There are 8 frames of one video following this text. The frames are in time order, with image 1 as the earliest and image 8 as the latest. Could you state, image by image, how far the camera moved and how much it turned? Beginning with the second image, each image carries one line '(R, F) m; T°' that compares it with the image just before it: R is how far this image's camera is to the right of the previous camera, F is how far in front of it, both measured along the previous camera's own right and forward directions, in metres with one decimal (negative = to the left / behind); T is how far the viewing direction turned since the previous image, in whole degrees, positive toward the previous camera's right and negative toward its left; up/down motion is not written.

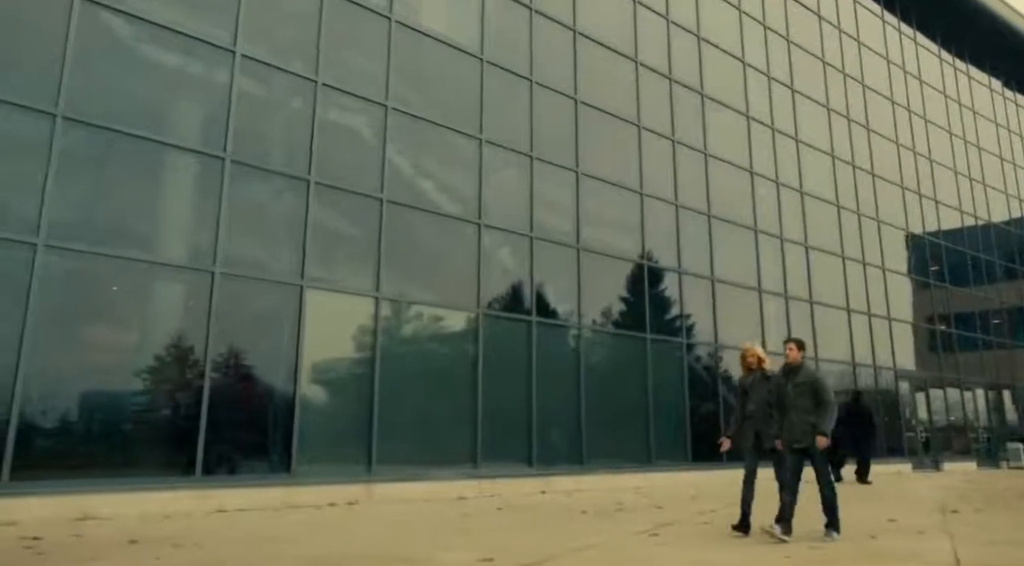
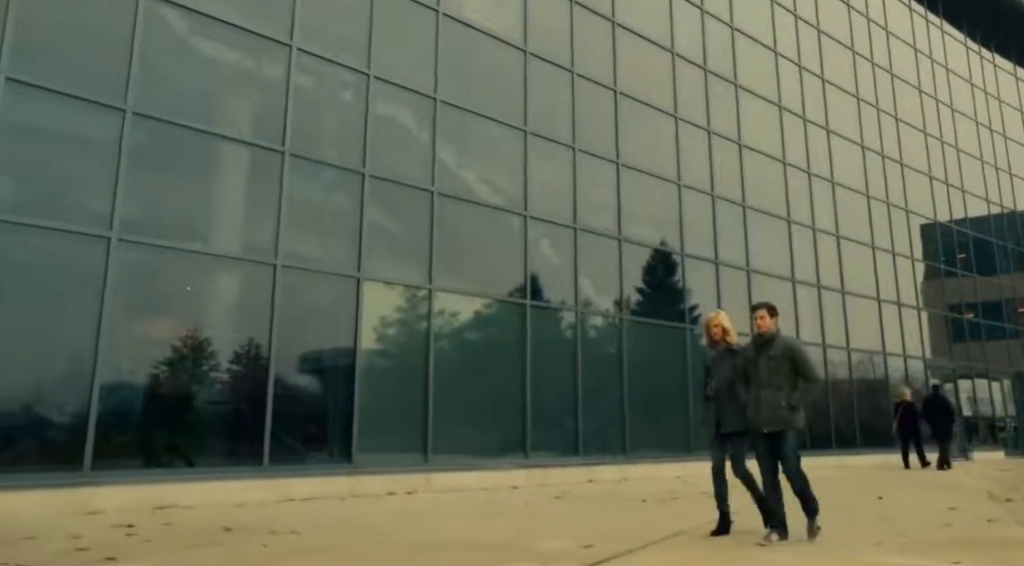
(-0.6, -0.1) m; 0°
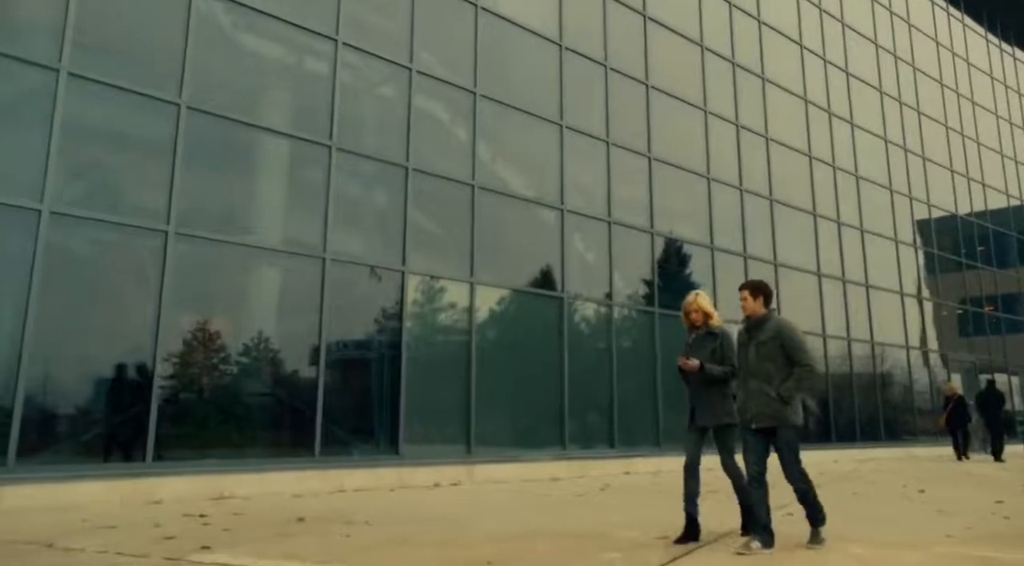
(-0.5, -0.1) m; 0°
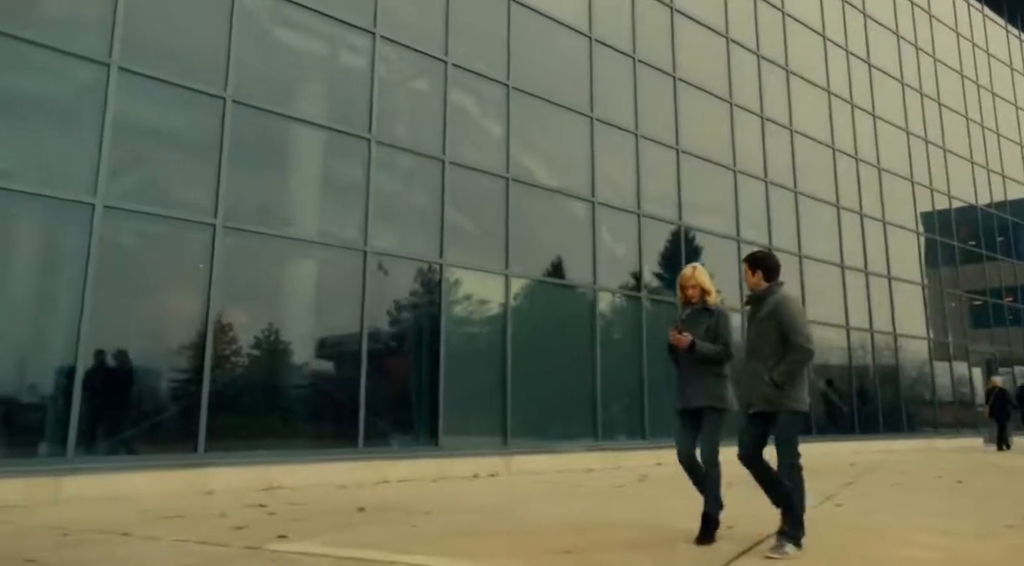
(-0.4, -0.1) m; 0°
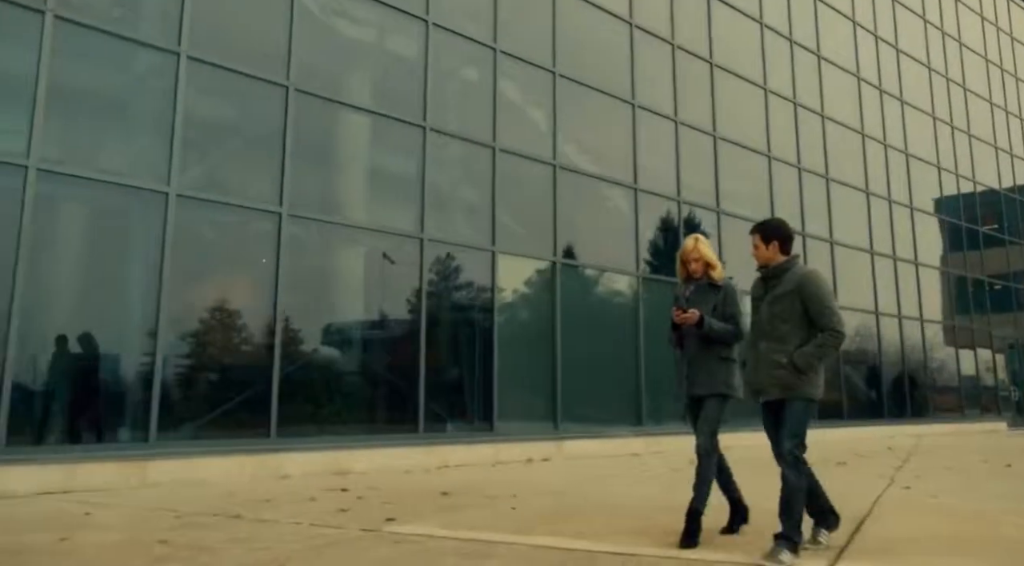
(-0.7, -0.1) m; 0°
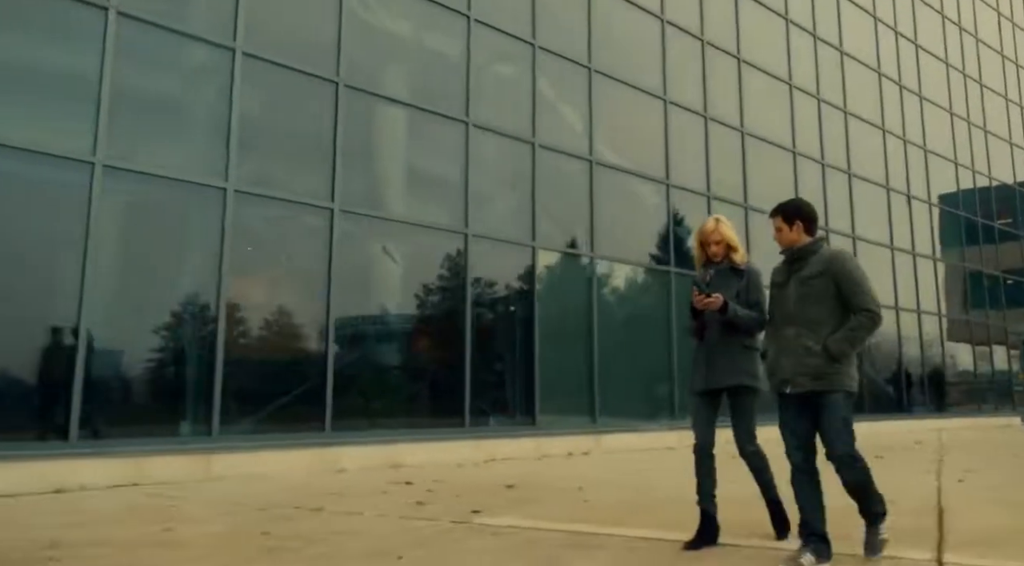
(-0.6, -0.1) m; 0°
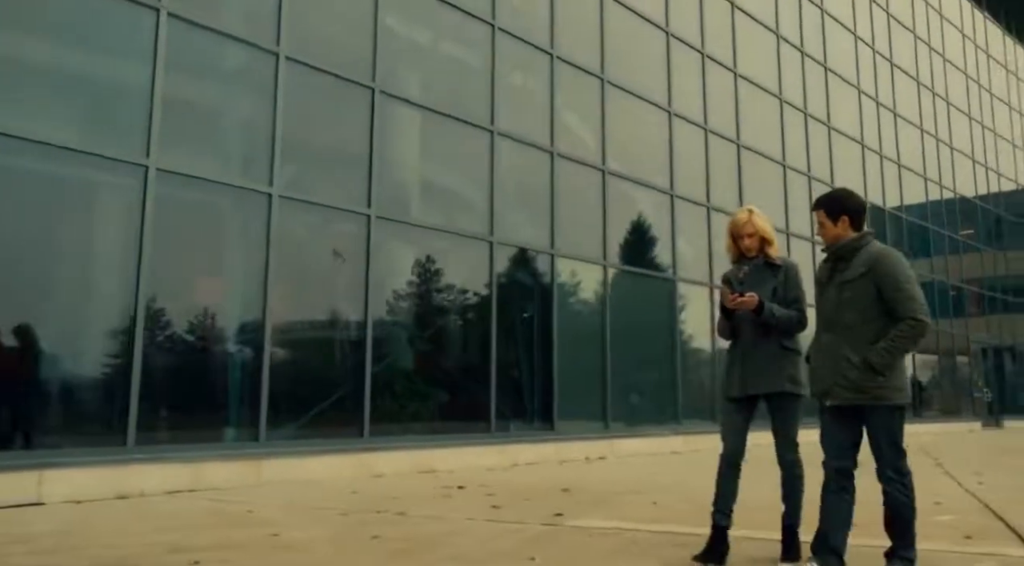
(-0.9, -0.1) m; +3°
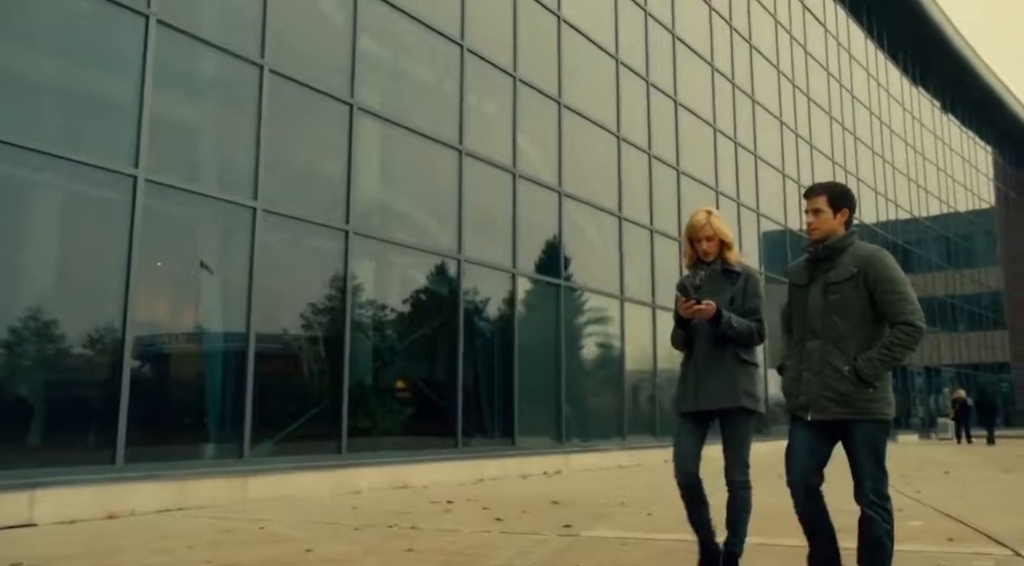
(-0.8, -0.1) m; +7°
